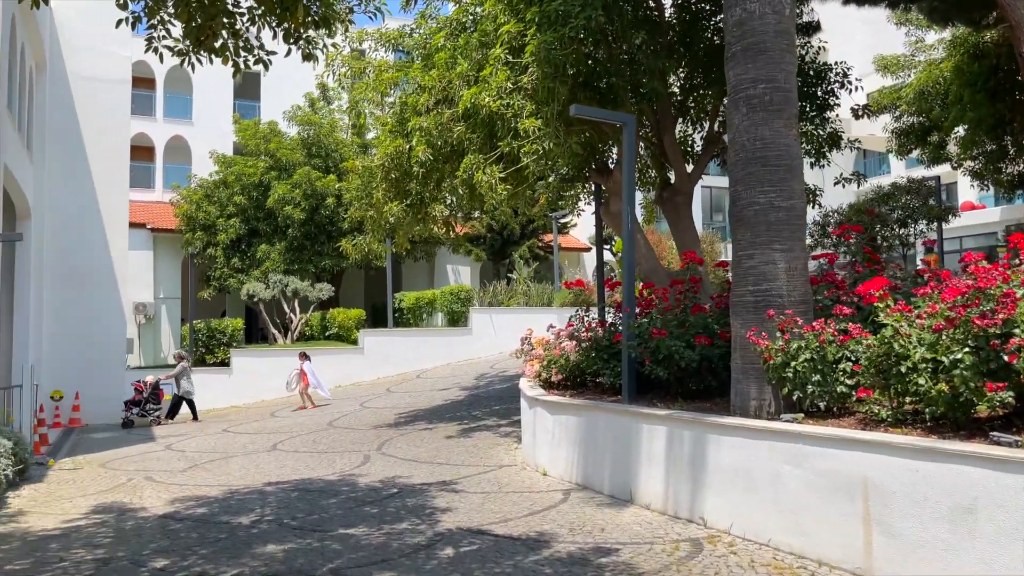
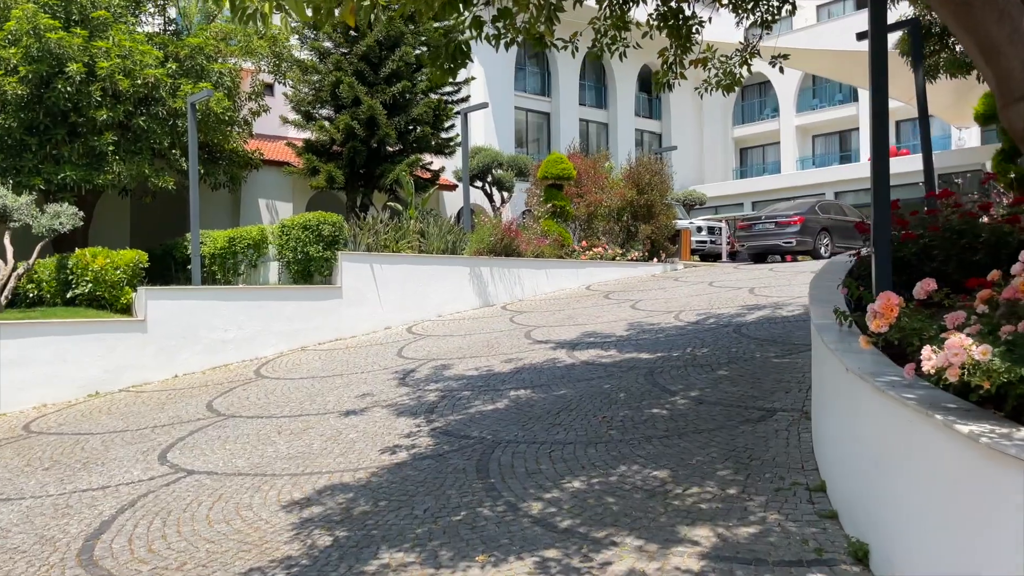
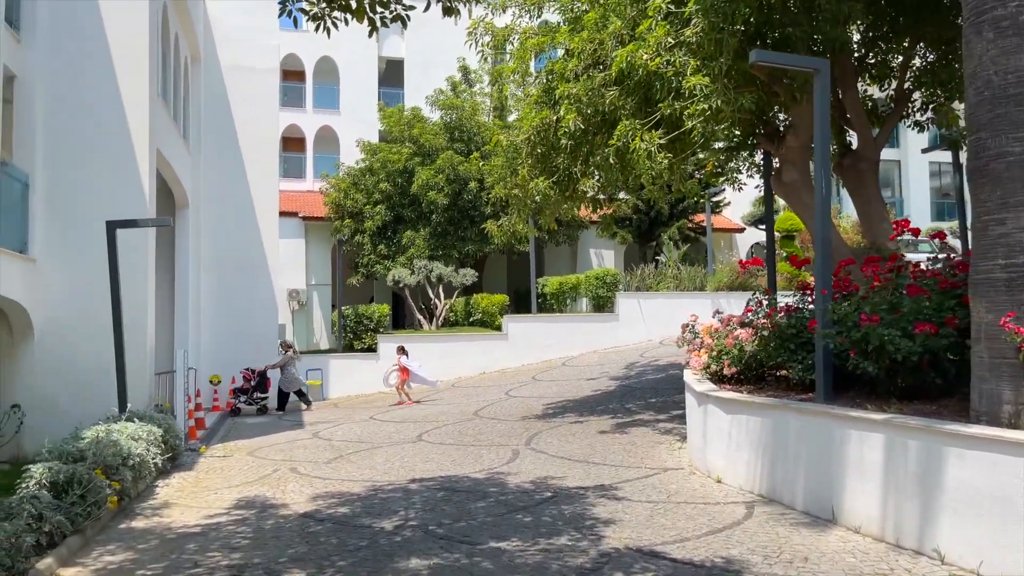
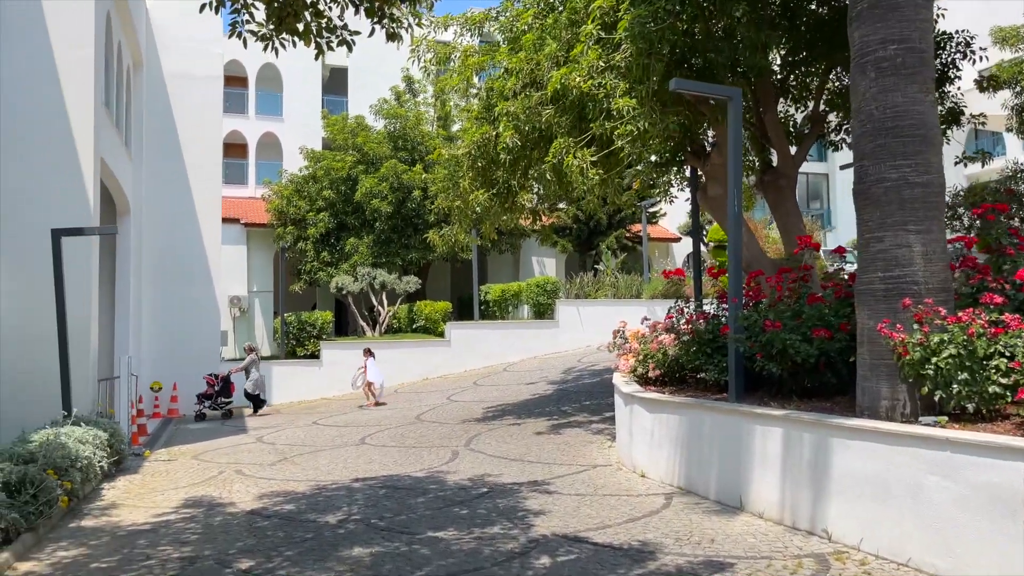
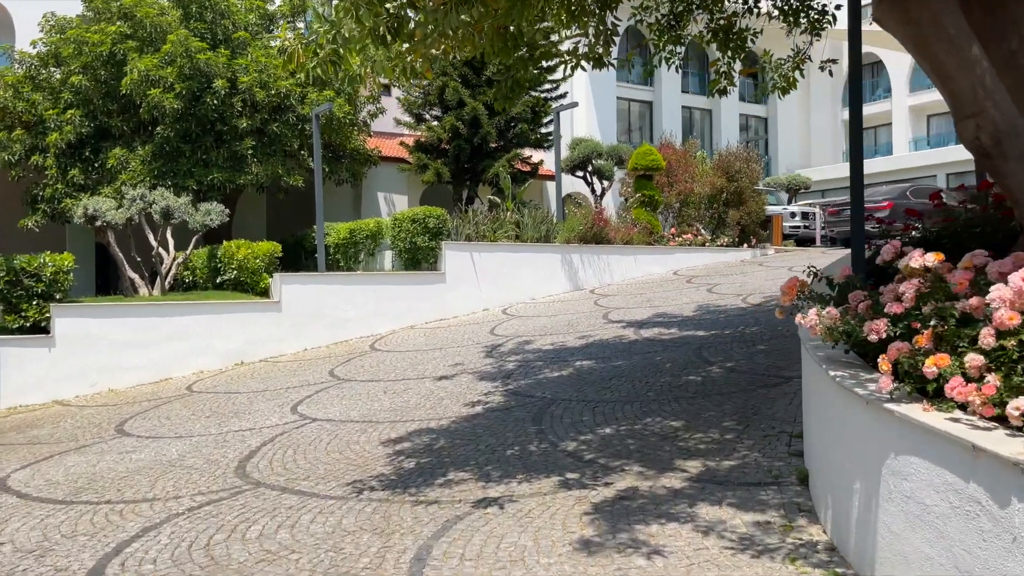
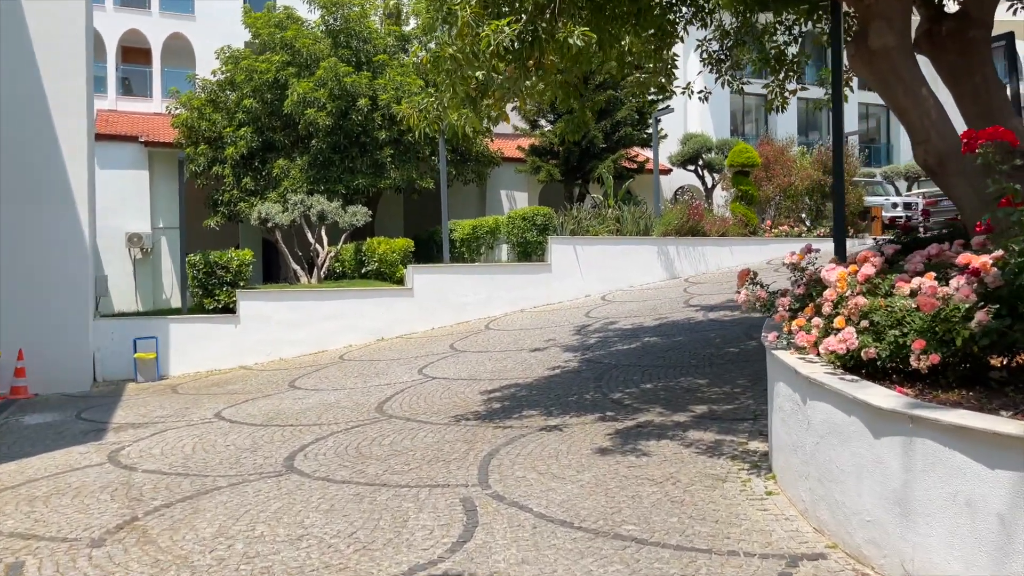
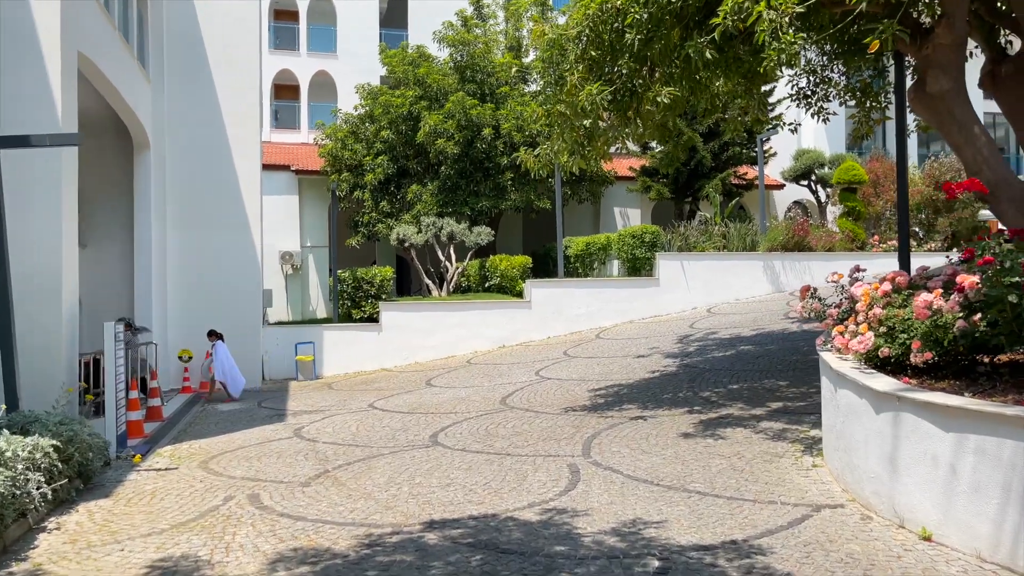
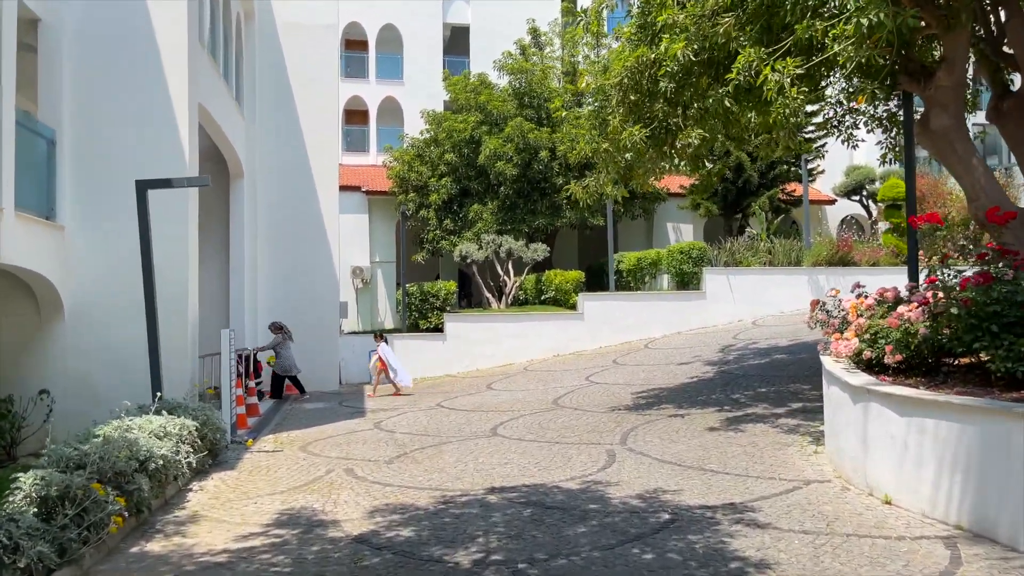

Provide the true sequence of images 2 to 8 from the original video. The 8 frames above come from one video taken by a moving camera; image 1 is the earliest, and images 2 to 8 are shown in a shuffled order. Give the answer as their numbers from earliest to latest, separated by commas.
4, 3, 8, 7, 6, 5, 2
